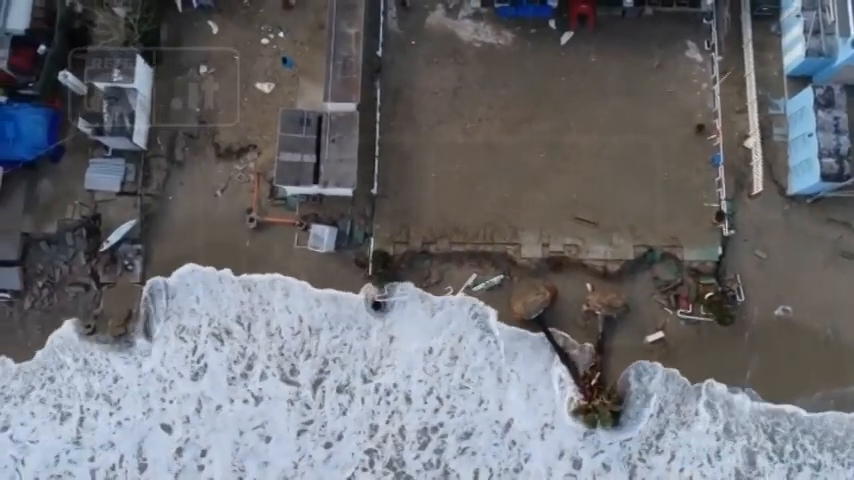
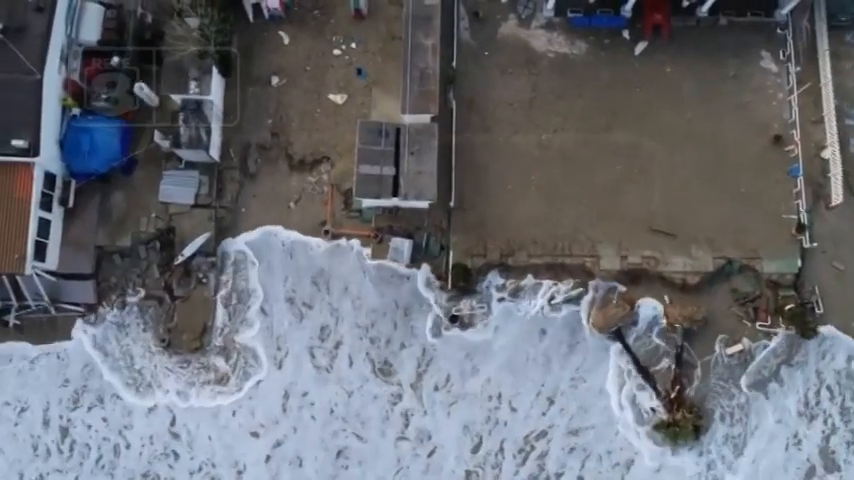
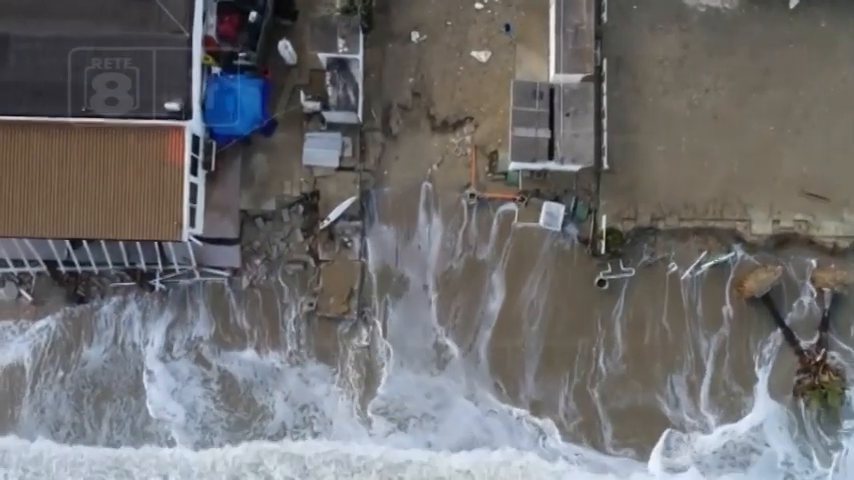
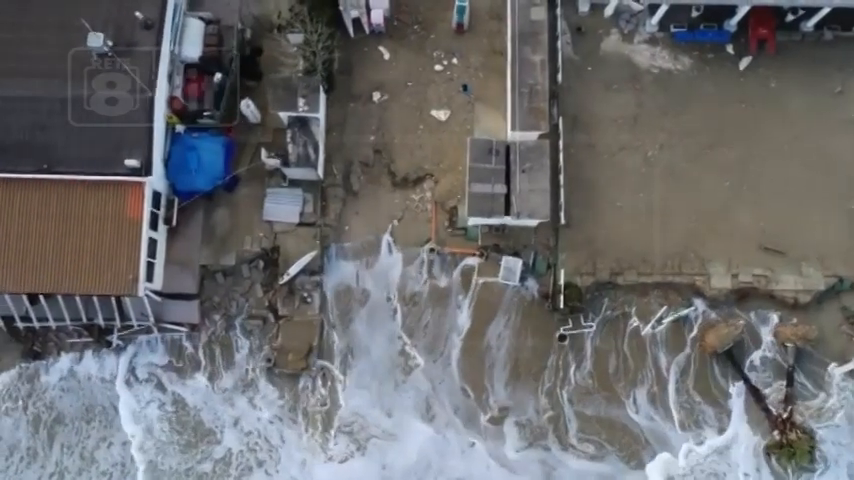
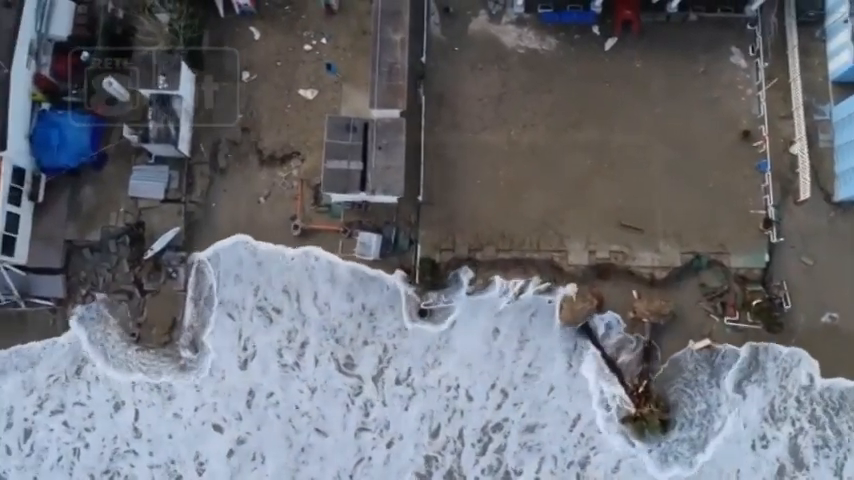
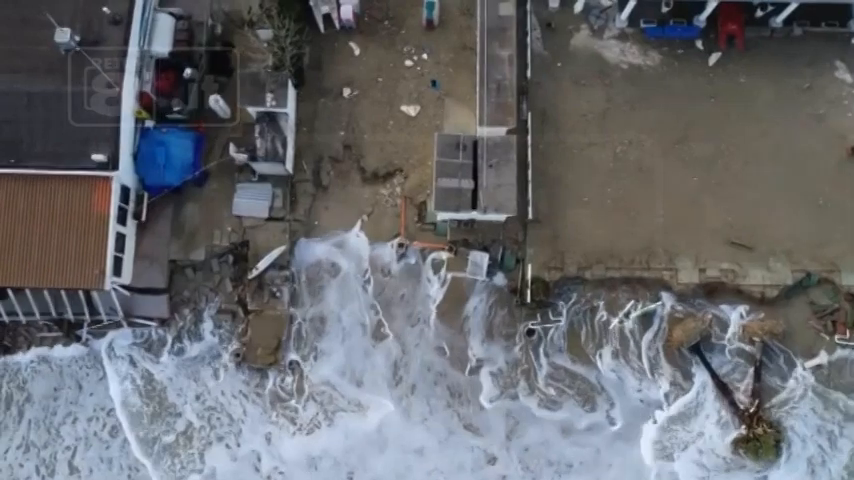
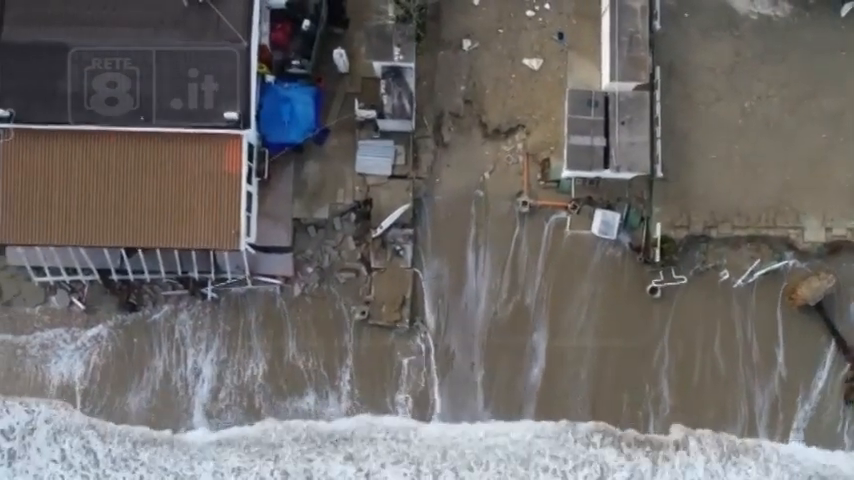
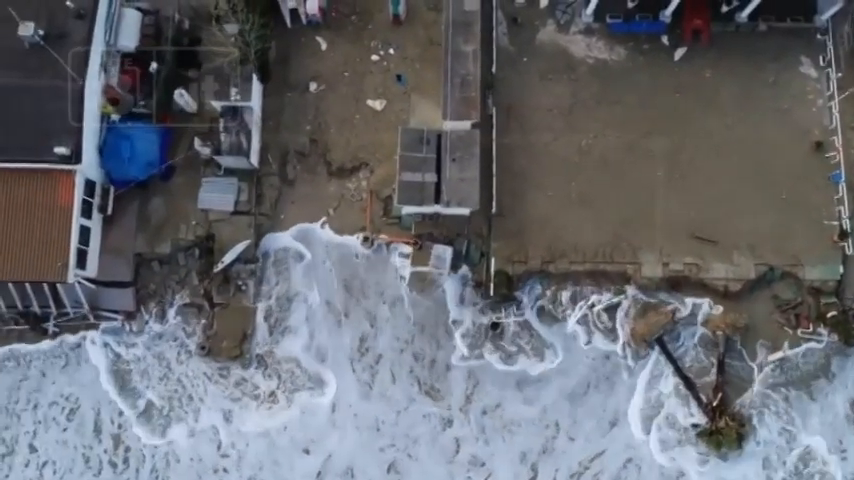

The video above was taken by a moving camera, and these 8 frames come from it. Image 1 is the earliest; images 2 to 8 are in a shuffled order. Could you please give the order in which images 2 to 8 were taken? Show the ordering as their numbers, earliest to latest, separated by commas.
5, 2, 8, 6, 4, 3, 7
